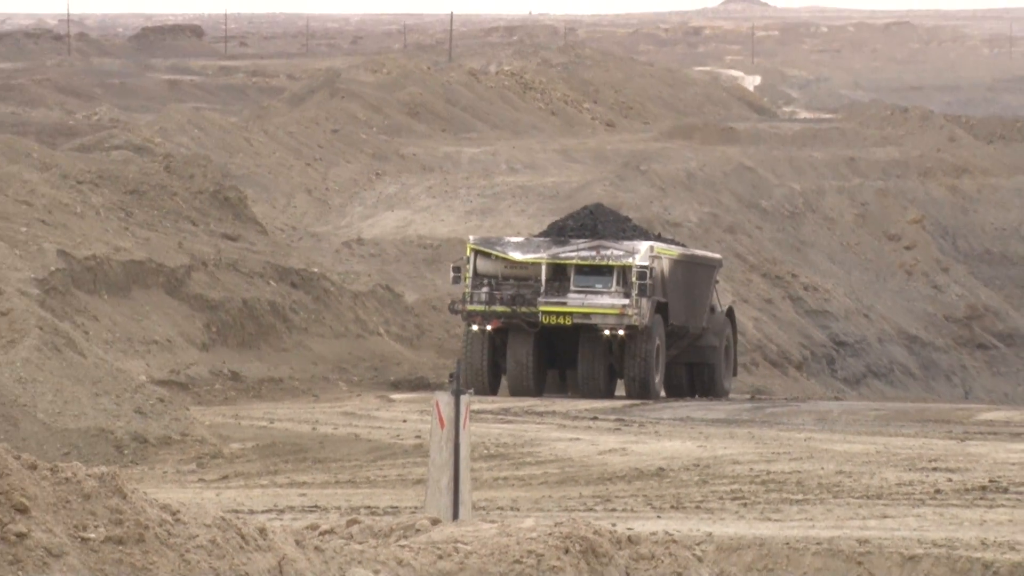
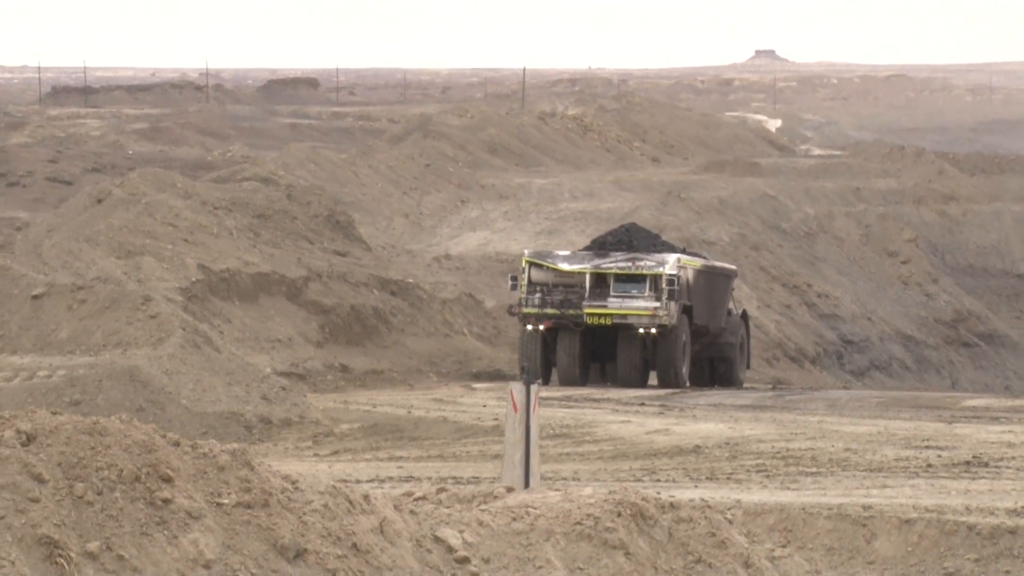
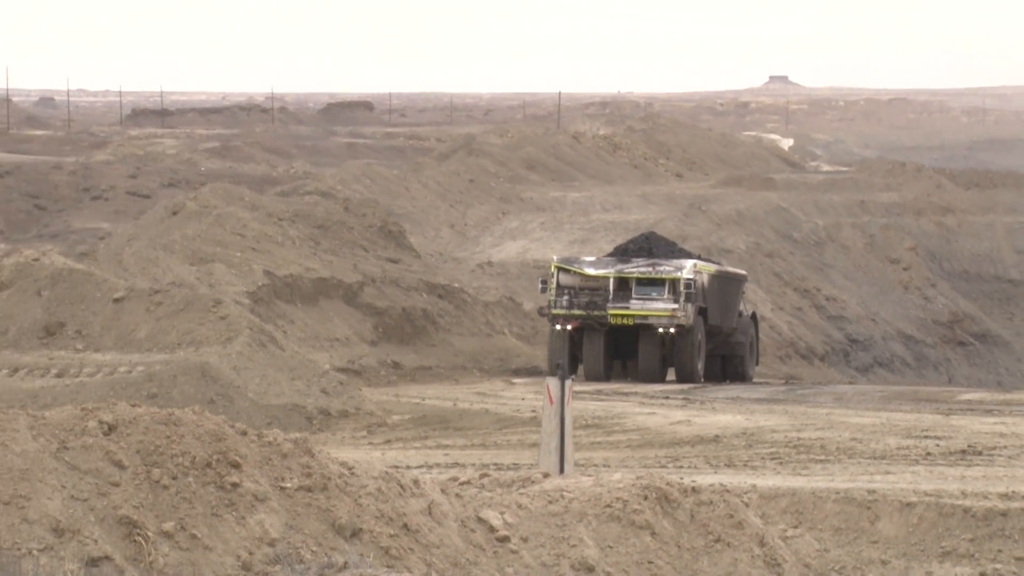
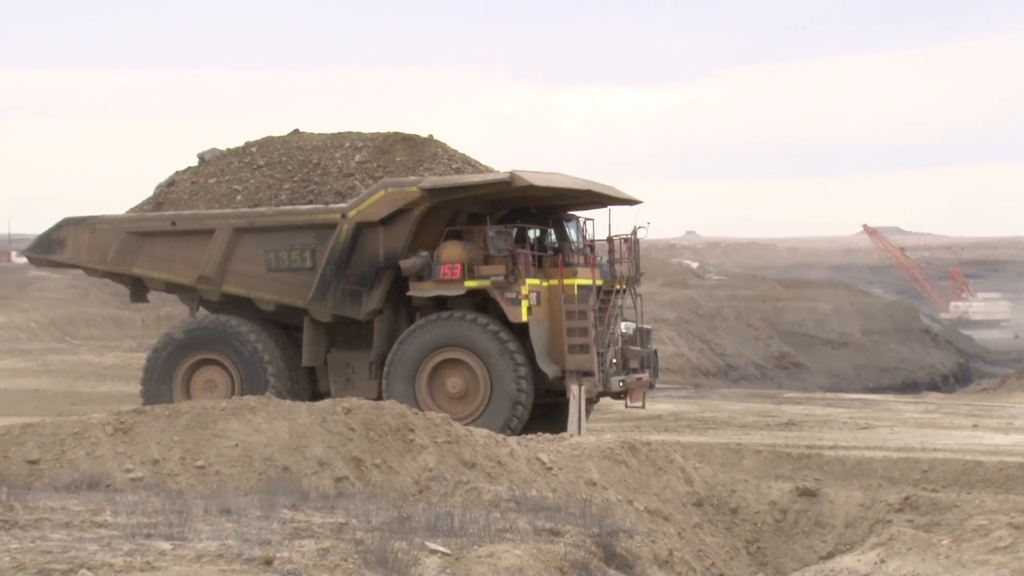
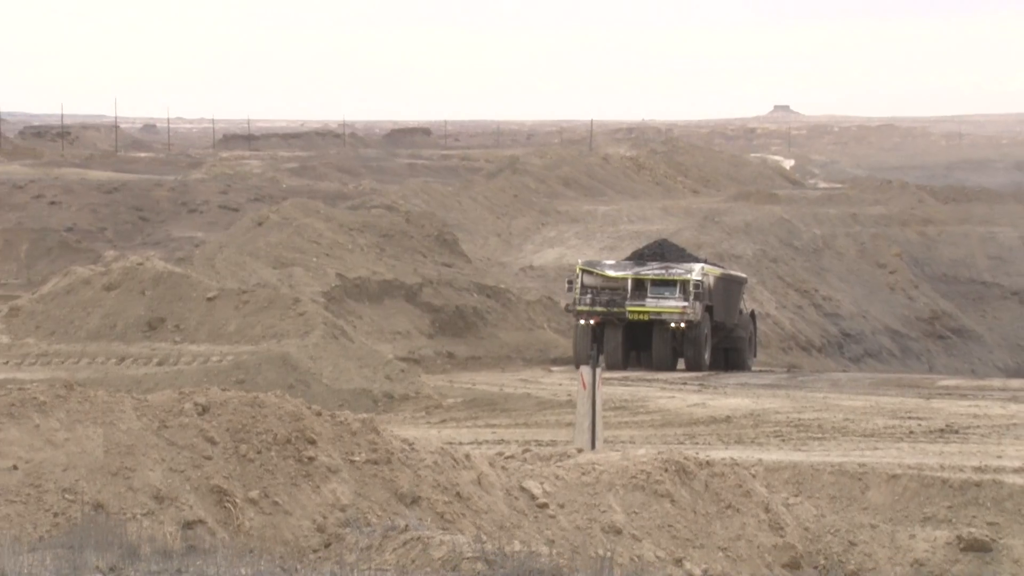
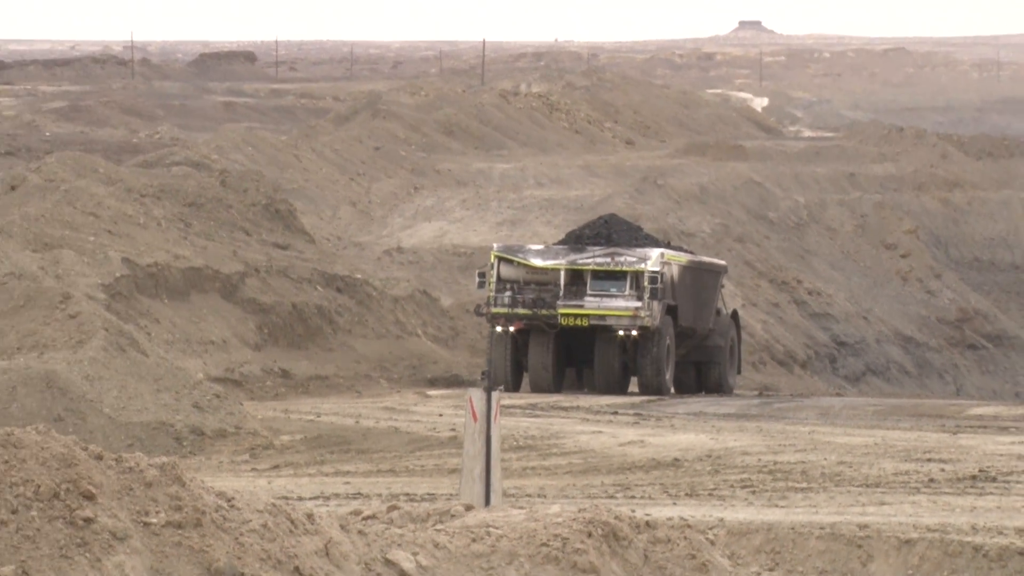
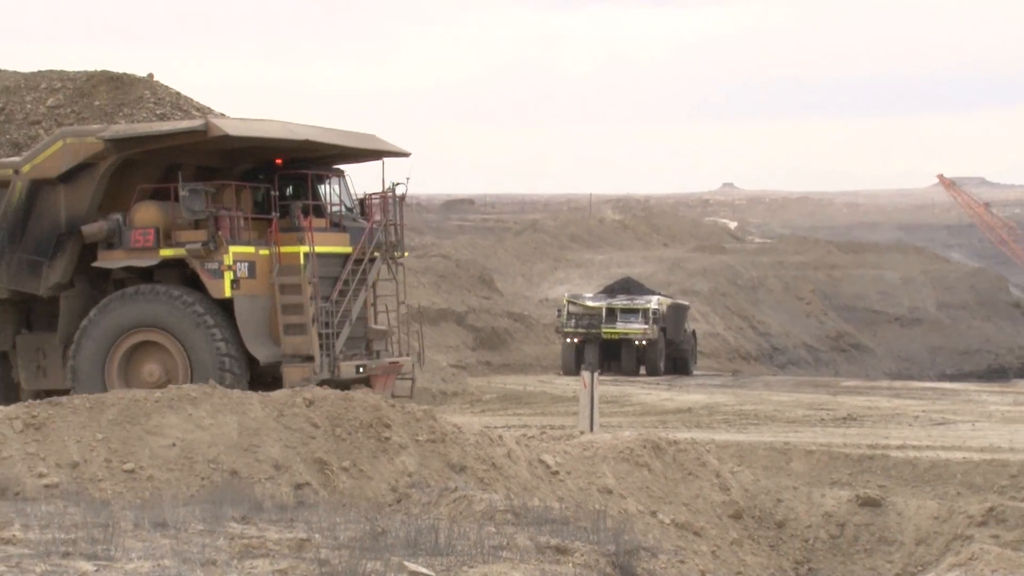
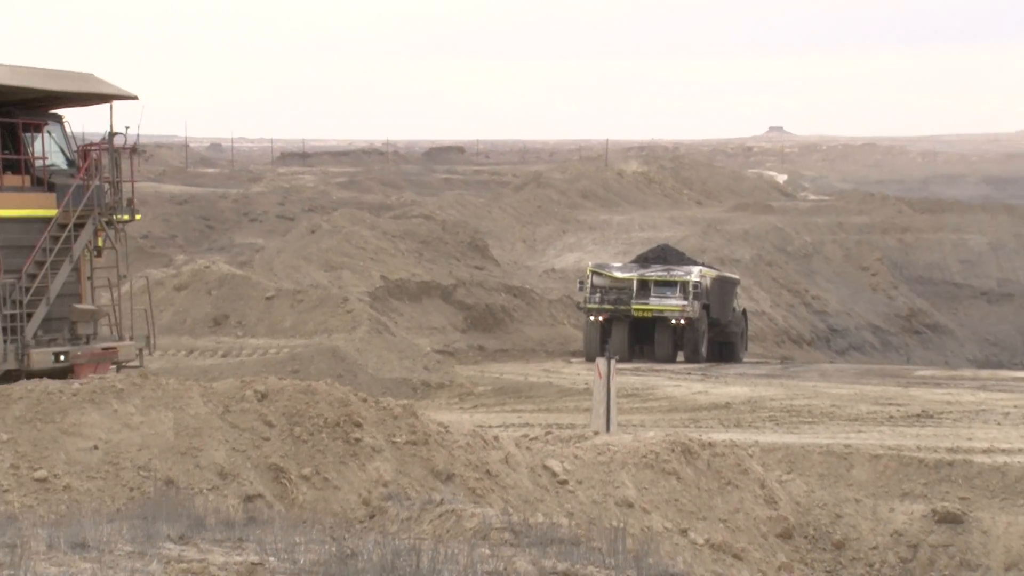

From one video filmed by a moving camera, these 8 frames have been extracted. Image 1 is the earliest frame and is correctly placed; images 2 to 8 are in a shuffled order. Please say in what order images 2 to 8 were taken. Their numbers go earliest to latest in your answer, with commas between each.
6, 2, 3, 5, 8, 7, 4
